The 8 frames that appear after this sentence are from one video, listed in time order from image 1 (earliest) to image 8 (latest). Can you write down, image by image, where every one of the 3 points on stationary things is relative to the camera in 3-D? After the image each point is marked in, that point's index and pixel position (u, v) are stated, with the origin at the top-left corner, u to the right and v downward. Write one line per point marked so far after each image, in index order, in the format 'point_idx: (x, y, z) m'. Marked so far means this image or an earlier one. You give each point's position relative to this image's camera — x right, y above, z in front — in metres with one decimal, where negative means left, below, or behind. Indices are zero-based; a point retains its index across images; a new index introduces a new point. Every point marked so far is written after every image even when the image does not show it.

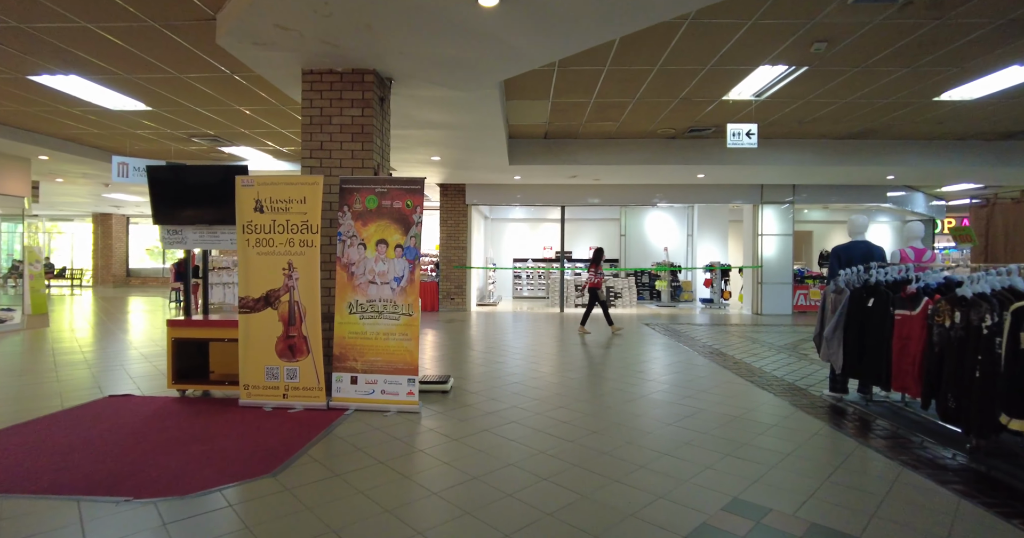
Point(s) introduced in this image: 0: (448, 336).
0: (-1.4, -1.2, +9.5) m
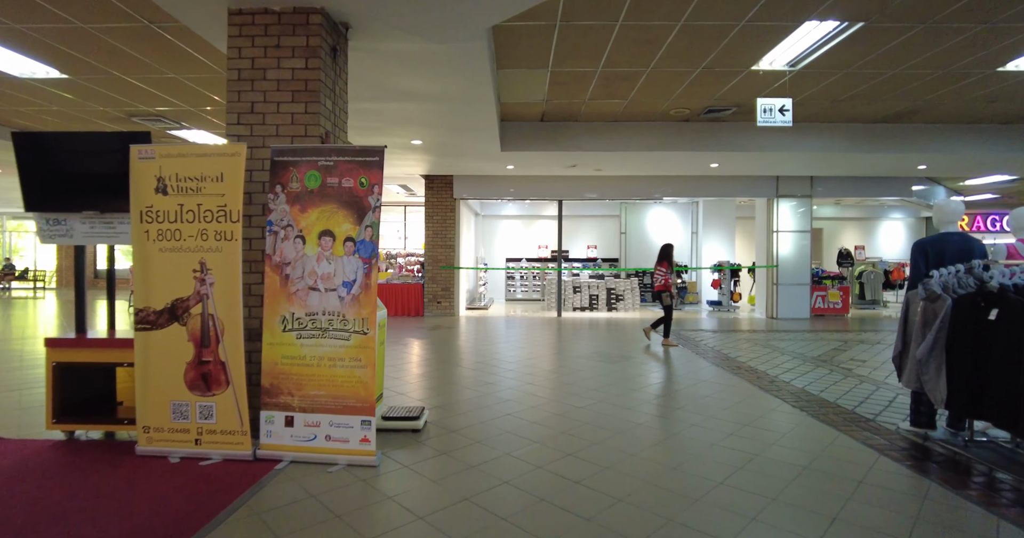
0: (-1.5, -1.2, +8.4) m
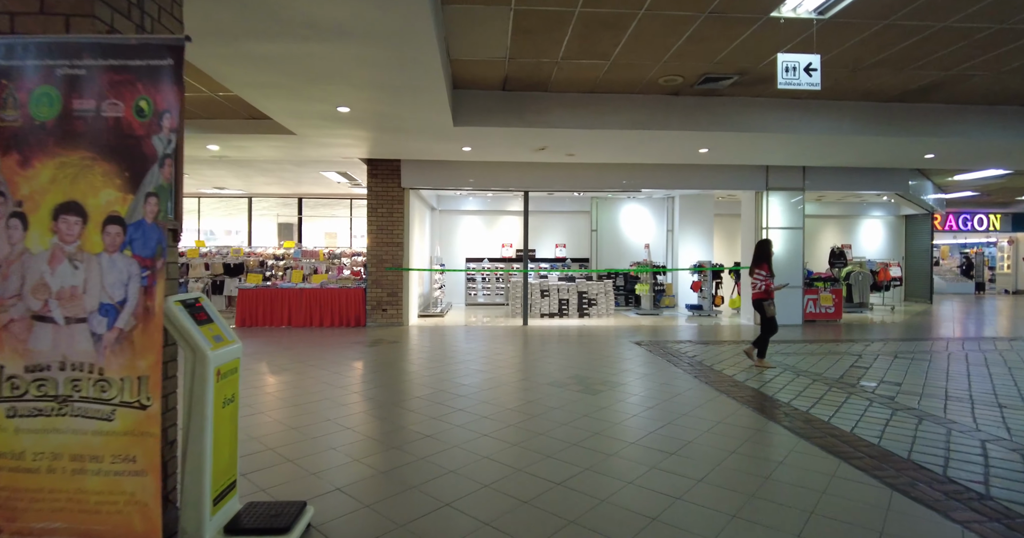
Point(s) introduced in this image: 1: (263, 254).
0: (-2.2, -1.2, +6.9) m
1: (-5.7, +0.3, +10.6) m
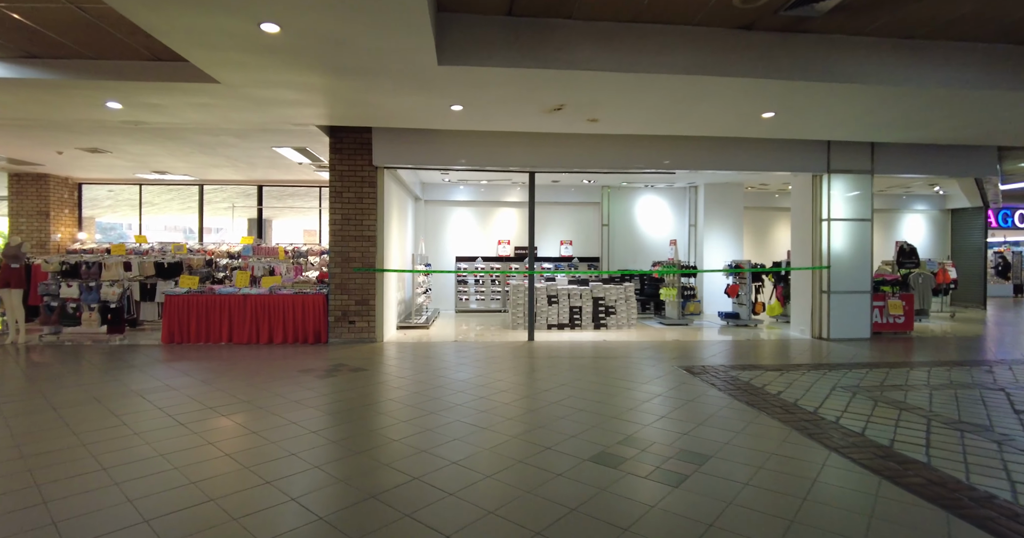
0: (-2.1, -1.2, +5.0) m
1: (-5.7, +0.3, +8.6) m
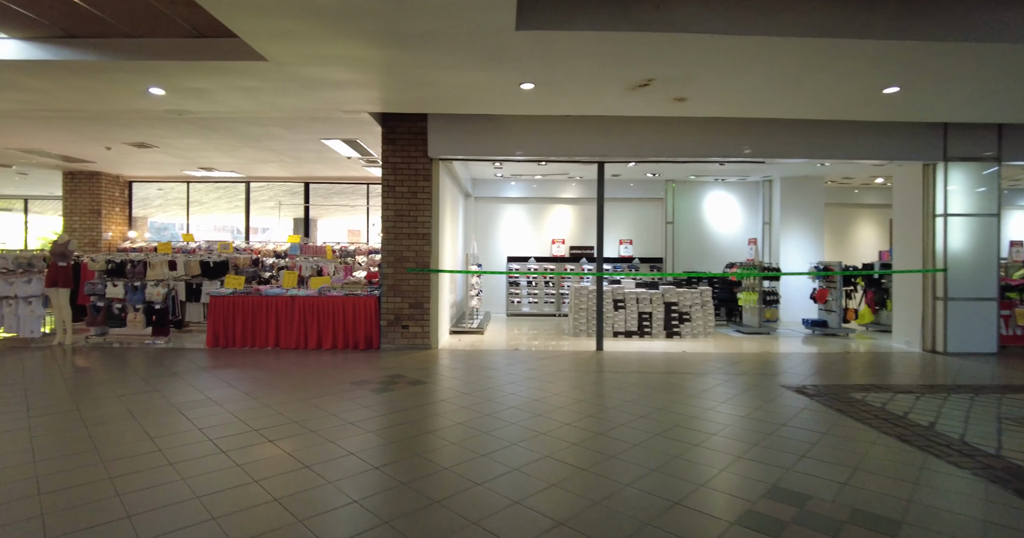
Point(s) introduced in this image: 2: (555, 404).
0: (-1.3, -1.2, +4.4) m
1: (-4.7, +0.3, +8.3) m
2: (+0.5, -1.4, +4.6) m
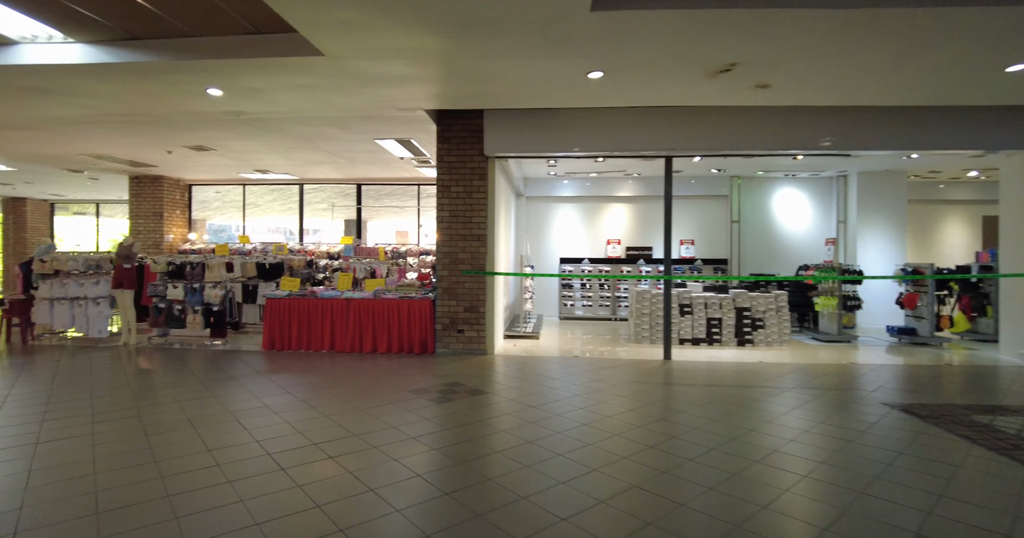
0: (-0.7, -1.3, +4.1) m
1: (-3.7, +0.3, +8.3) m
2: (+1.1, -1.4, +4.1) m
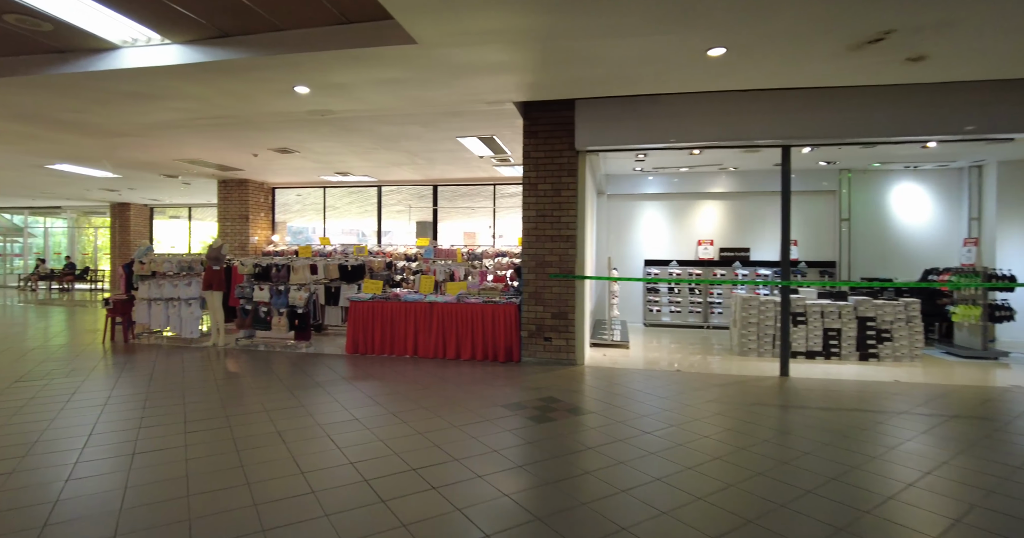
0: (+0.2, -1.3, +3.7) m
1: (-2.3, +0.3, +8.2) m
2: (+2.0, -1.4, +3.5) m
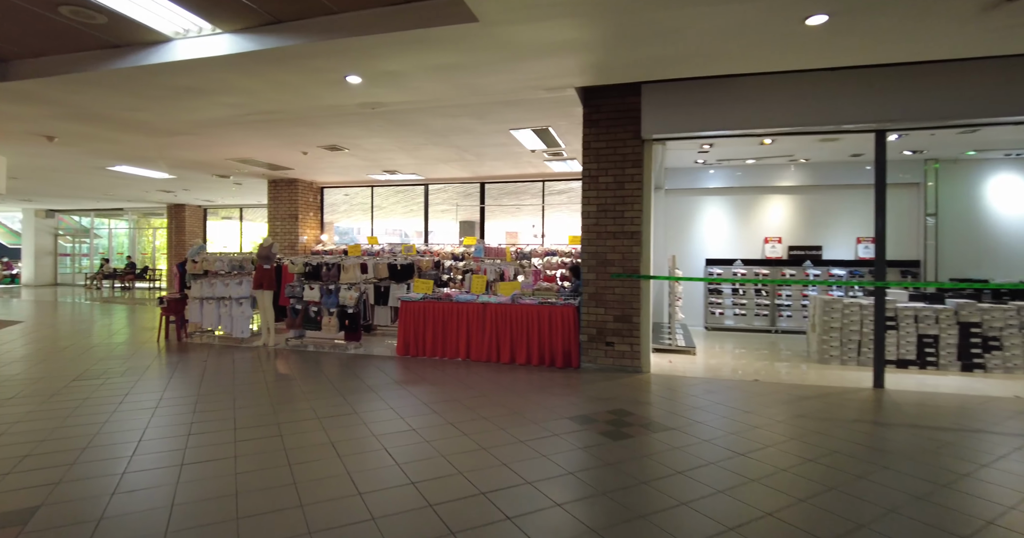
0: (+0.7, -1.3, +3.3) m
1: (-1.5, +0.3, +8.0) m
2: (+2.5, -1.4, +3.0) m
